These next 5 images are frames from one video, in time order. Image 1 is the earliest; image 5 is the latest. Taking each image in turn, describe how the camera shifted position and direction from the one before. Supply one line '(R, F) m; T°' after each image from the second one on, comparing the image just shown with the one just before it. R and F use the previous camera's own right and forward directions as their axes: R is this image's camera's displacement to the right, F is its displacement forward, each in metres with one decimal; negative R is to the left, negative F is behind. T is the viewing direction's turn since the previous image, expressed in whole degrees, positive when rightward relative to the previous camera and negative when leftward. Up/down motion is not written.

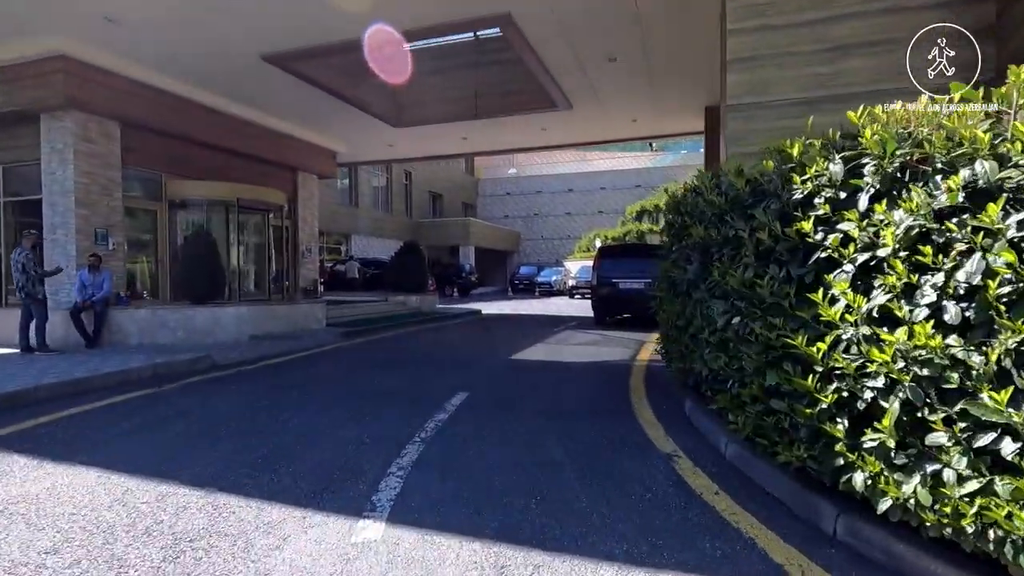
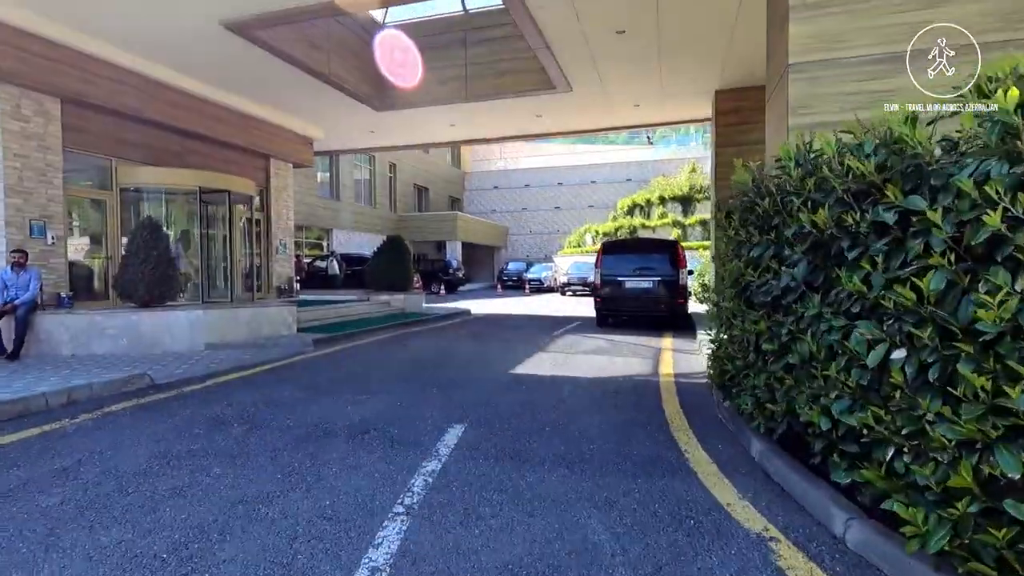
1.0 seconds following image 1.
(-0.2, +1.3) m; +2°
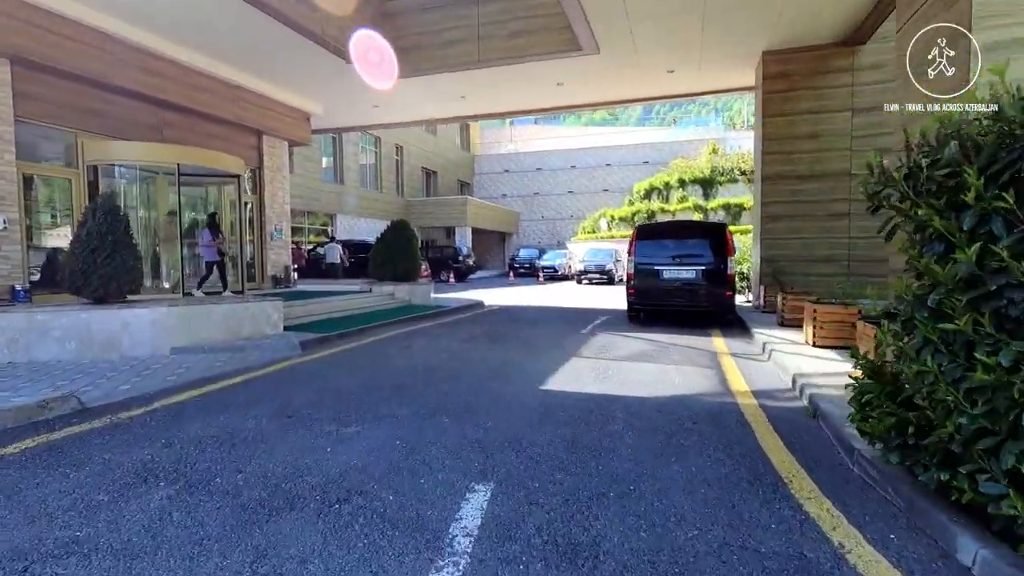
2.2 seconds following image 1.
(-0.2, +1.5) m; -1°
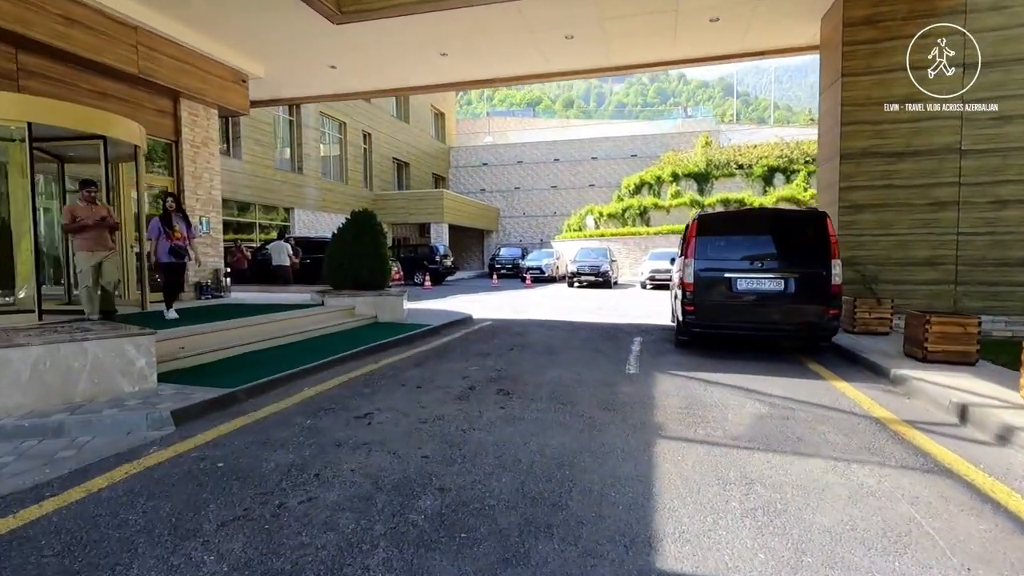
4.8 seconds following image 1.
(-0.5, +3.2) m; +3°
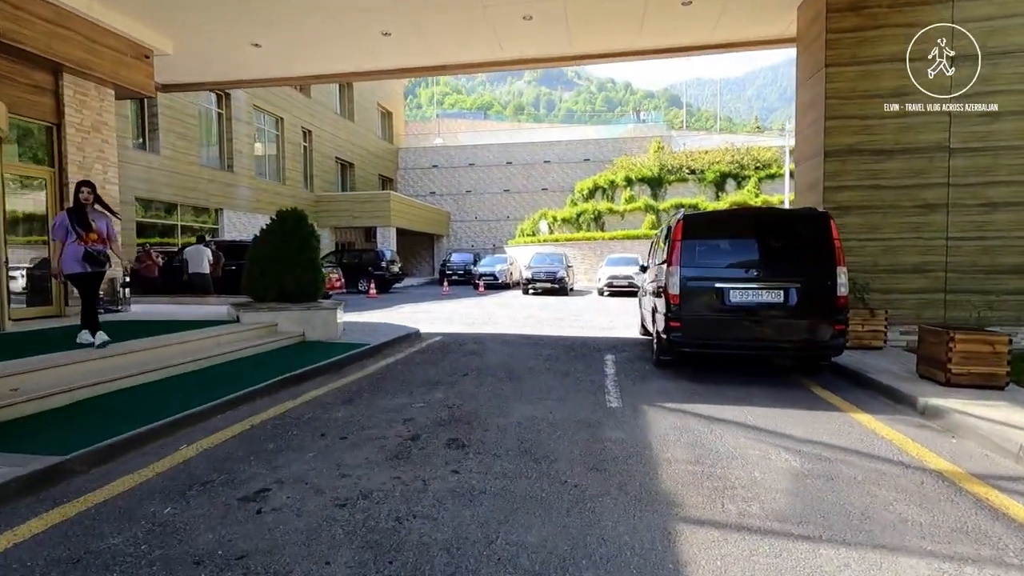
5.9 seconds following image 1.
(0.0, +1.3) m; +5°
